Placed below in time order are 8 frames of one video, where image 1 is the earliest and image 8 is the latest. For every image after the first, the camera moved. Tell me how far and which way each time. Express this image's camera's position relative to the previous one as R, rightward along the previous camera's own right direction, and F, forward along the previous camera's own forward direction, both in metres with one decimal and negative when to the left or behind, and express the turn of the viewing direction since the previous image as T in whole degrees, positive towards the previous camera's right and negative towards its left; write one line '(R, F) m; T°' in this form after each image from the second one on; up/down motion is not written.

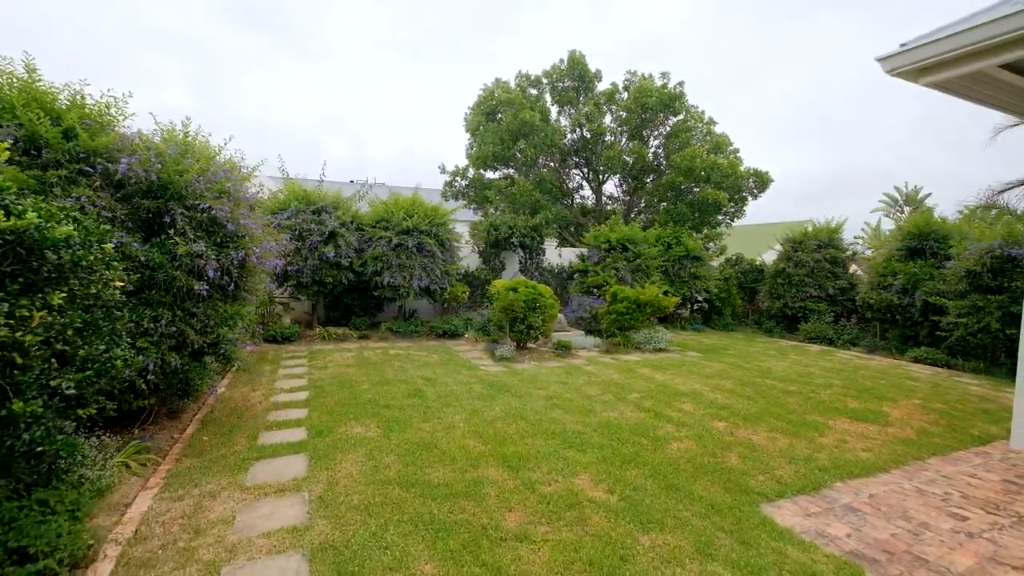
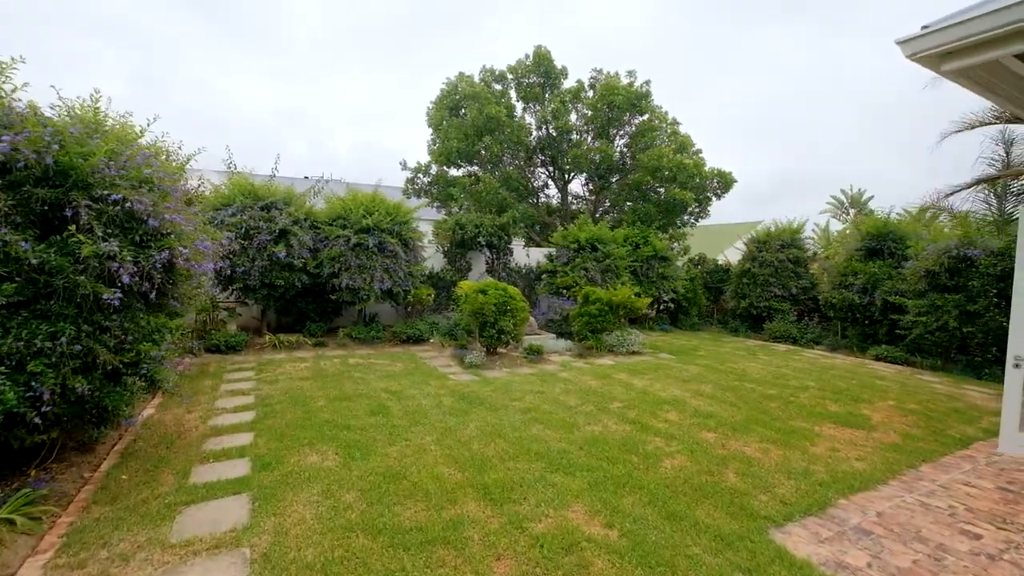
(-0.1, +0.4) m; +5°
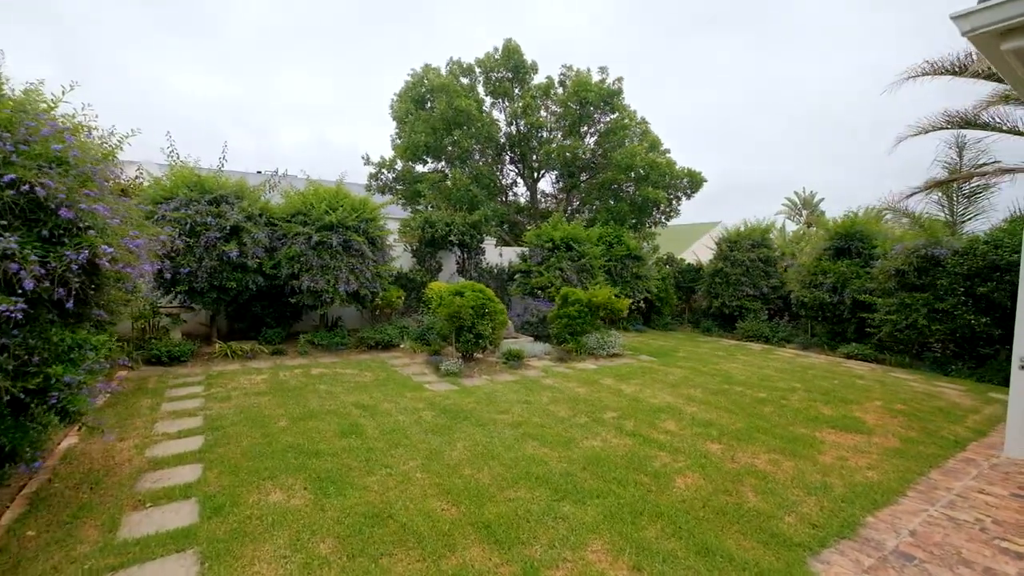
(-0.2, +0.4) m; +5°
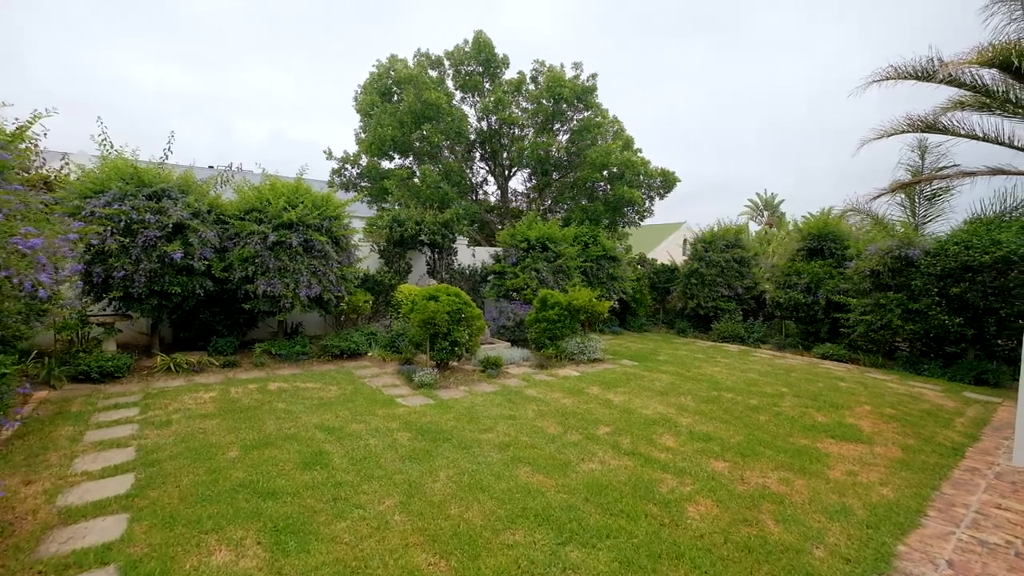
(-0.2, +0.4) m; +4°
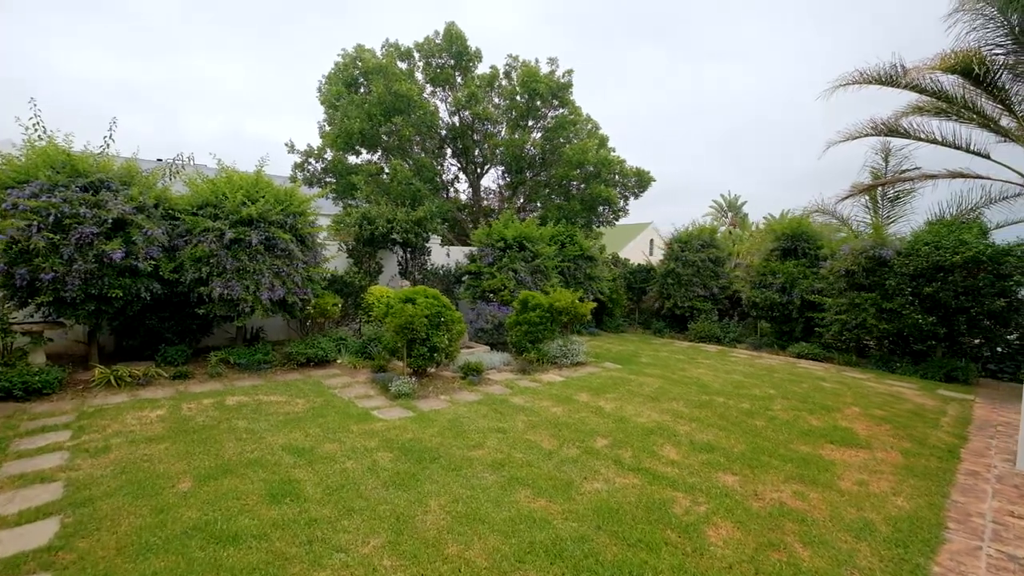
(-0.2, +0.4) m; +4°
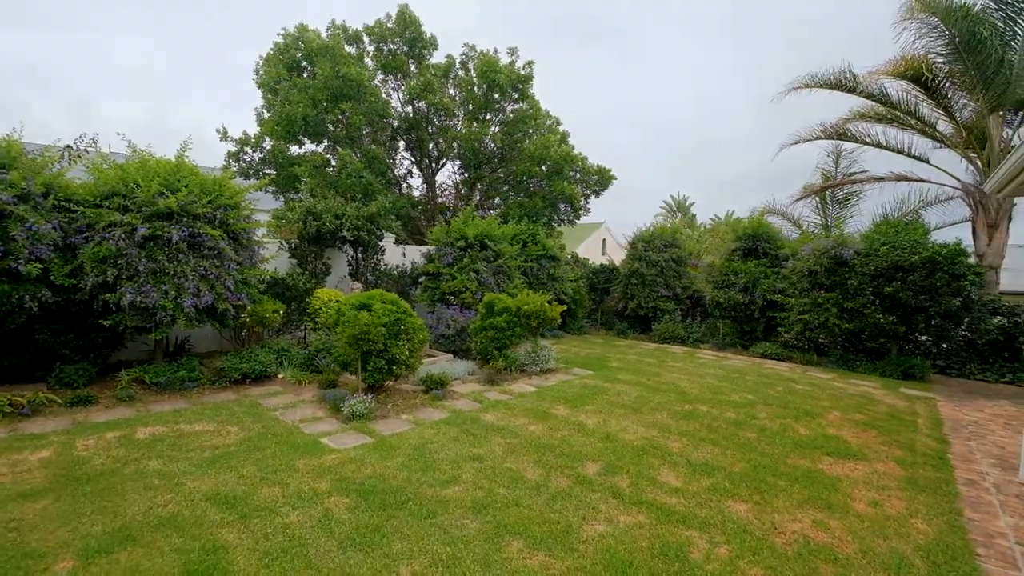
(-0.2, +0.6) m; +6°
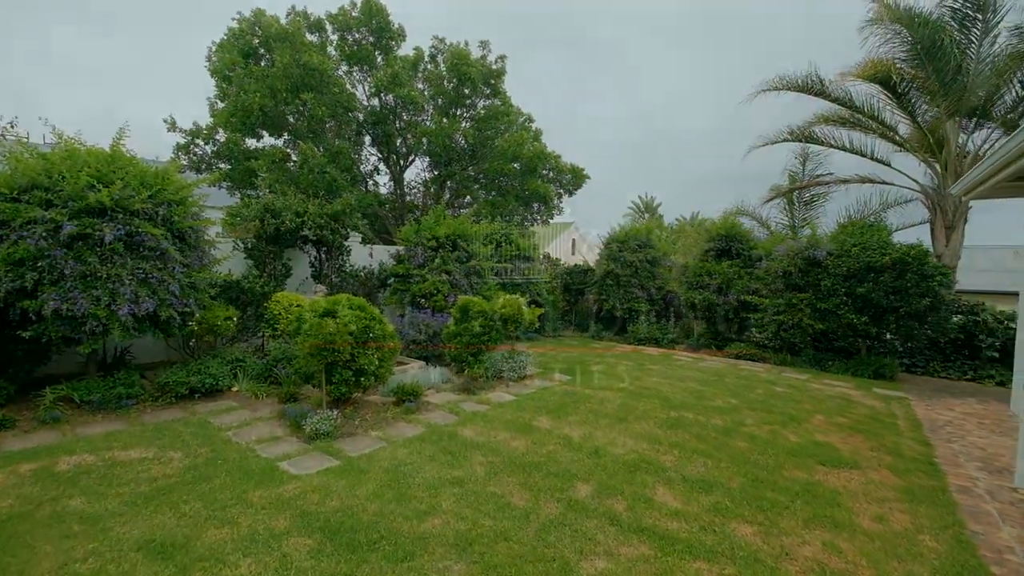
(-0.1, +0.3) m; +4°
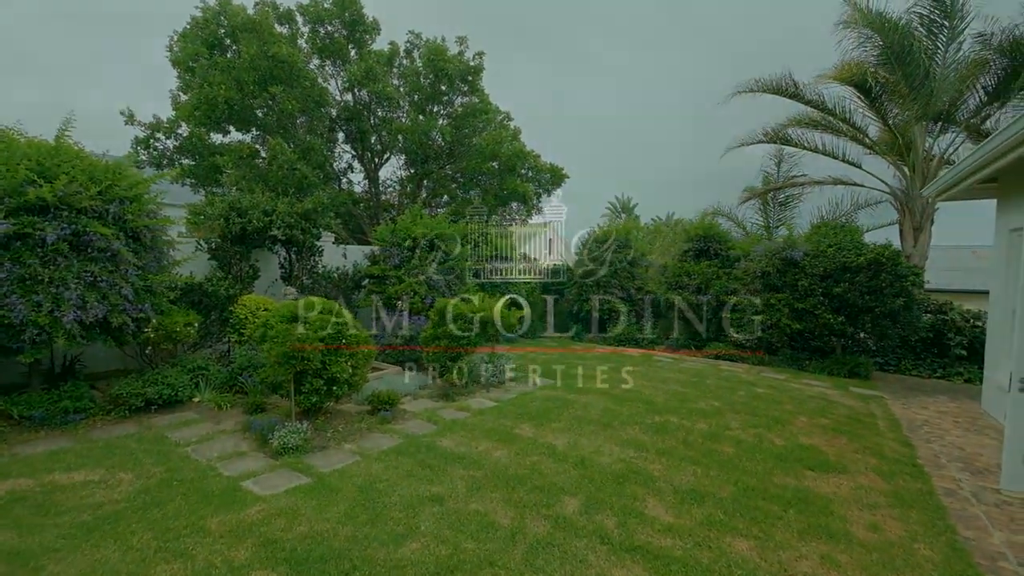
(0.0, +0.2) m; +3°
